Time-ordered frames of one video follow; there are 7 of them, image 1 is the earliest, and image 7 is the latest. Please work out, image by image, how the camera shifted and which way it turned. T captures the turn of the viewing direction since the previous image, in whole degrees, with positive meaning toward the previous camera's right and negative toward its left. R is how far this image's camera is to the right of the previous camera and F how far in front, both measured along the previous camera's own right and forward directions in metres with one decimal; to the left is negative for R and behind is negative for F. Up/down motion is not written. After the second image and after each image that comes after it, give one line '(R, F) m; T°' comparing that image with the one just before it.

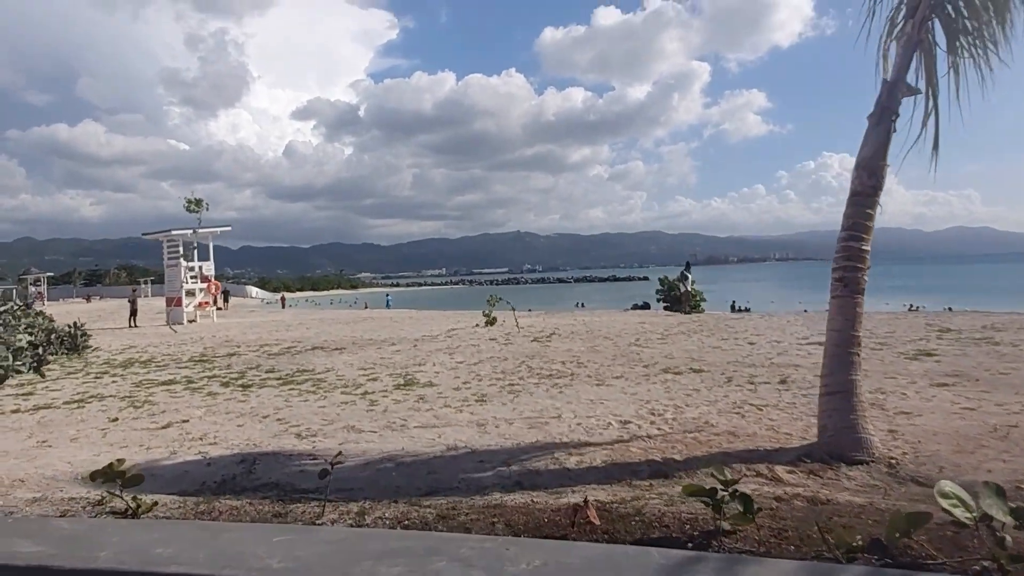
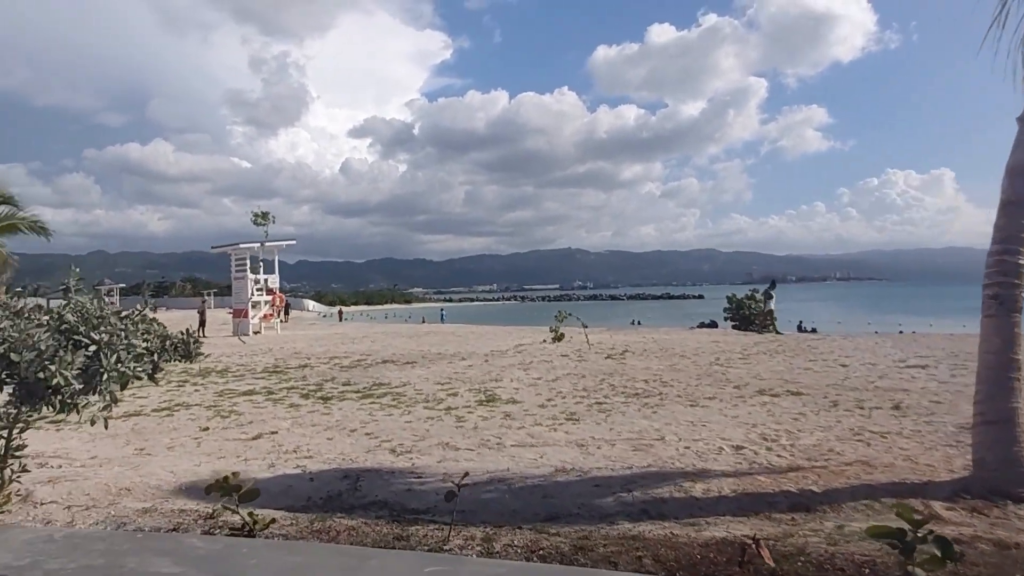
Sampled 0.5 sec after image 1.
(-0.5, +0.3) m; -4°
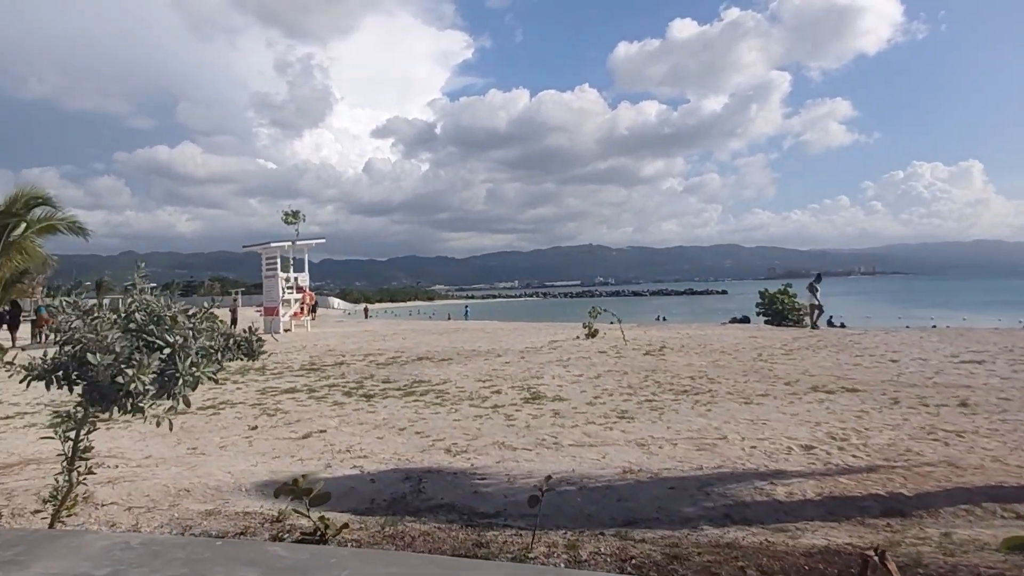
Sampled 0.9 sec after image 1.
(-0.3, +0.2) m; -2°
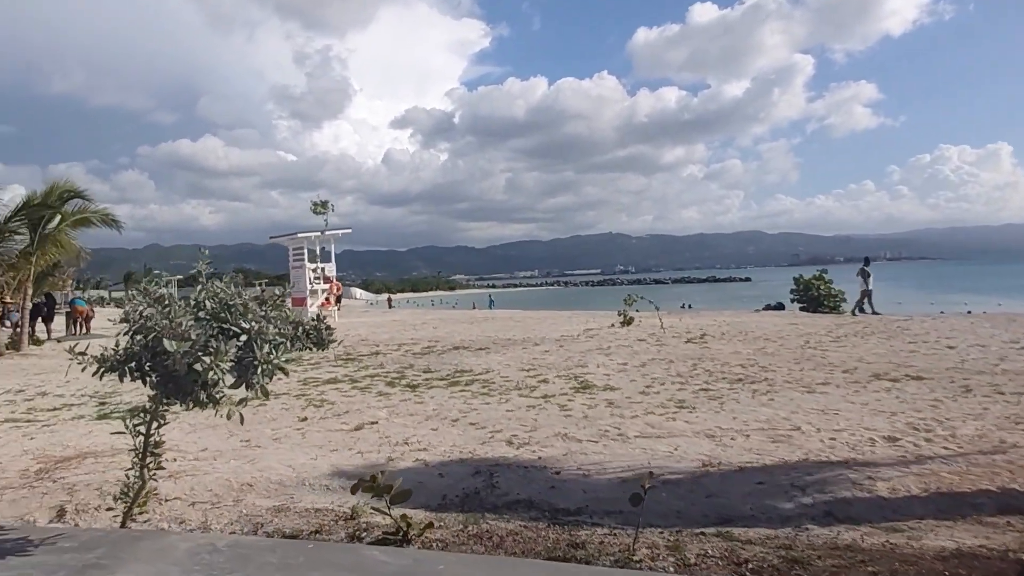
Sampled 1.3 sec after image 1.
(-0.4, +0.3) m; -2°
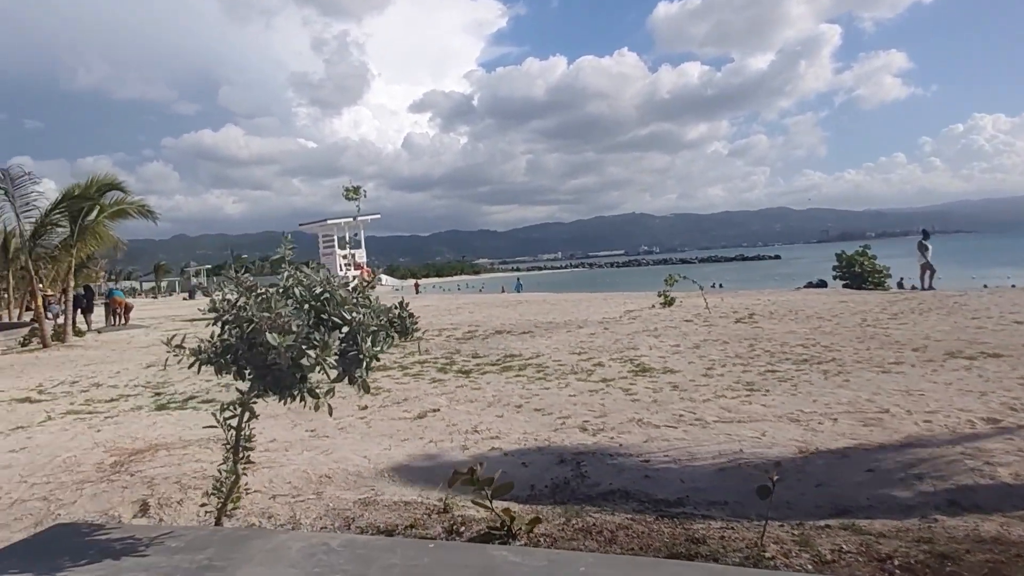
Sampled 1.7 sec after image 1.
(-0.4, +0.2) m; -2°
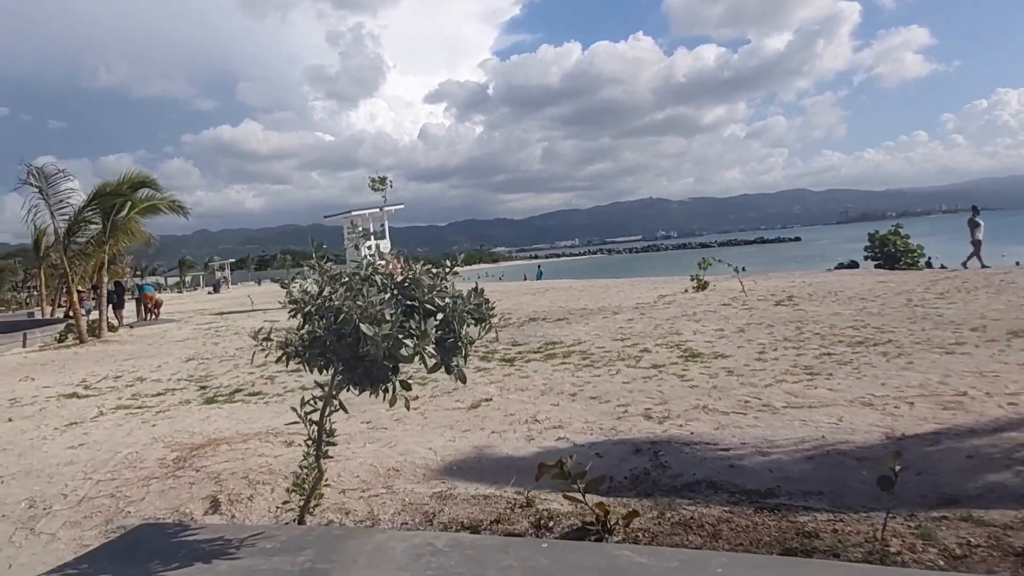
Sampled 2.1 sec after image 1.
(-0.4, +0.2) m; -2°
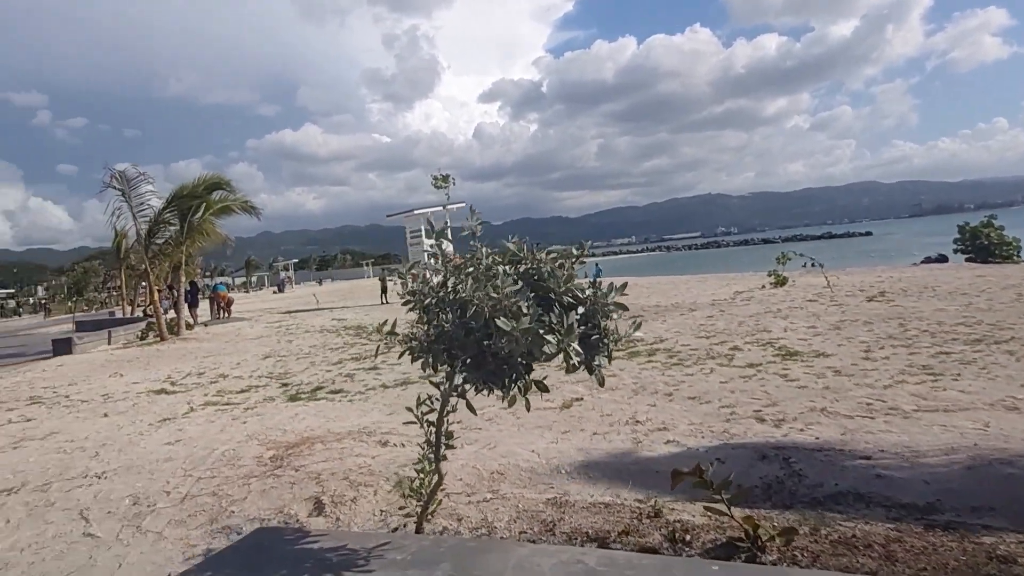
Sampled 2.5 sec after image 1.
(-0.4, +0.3) m; -5°
